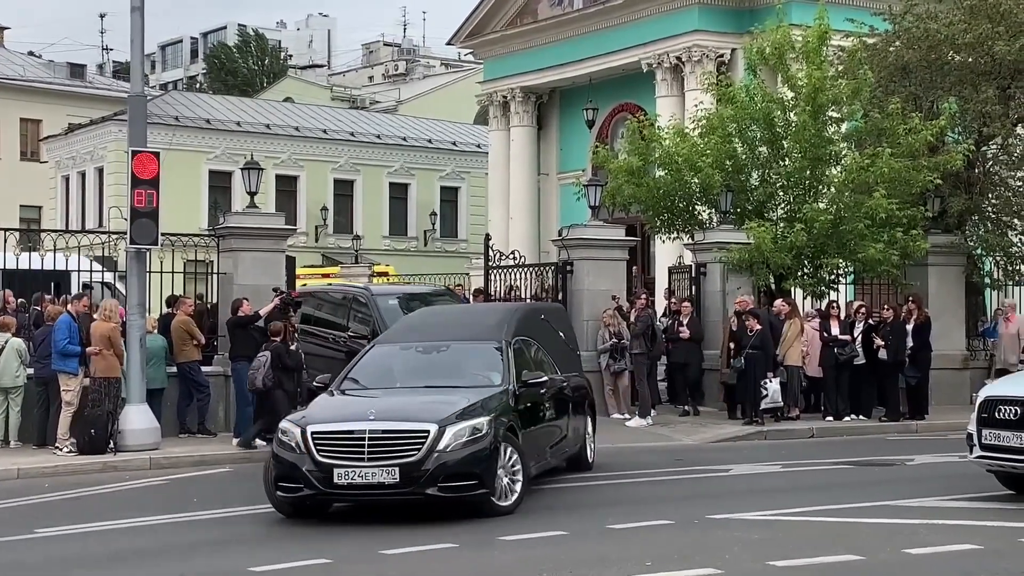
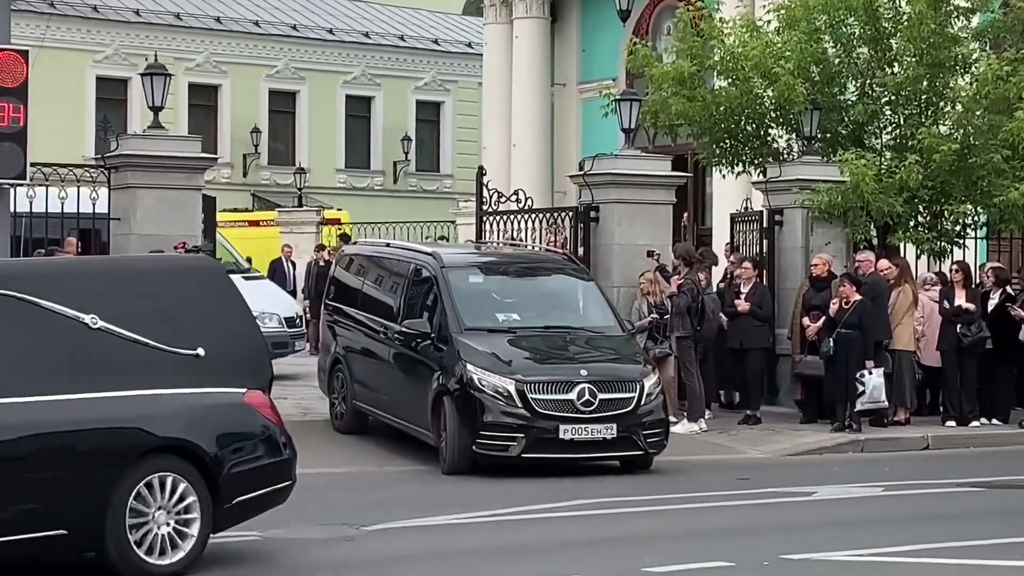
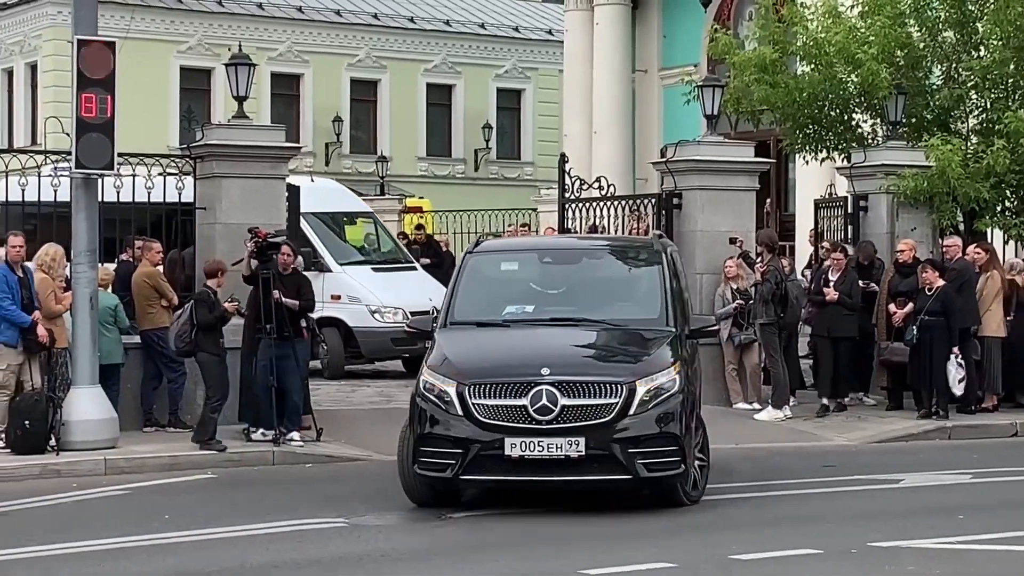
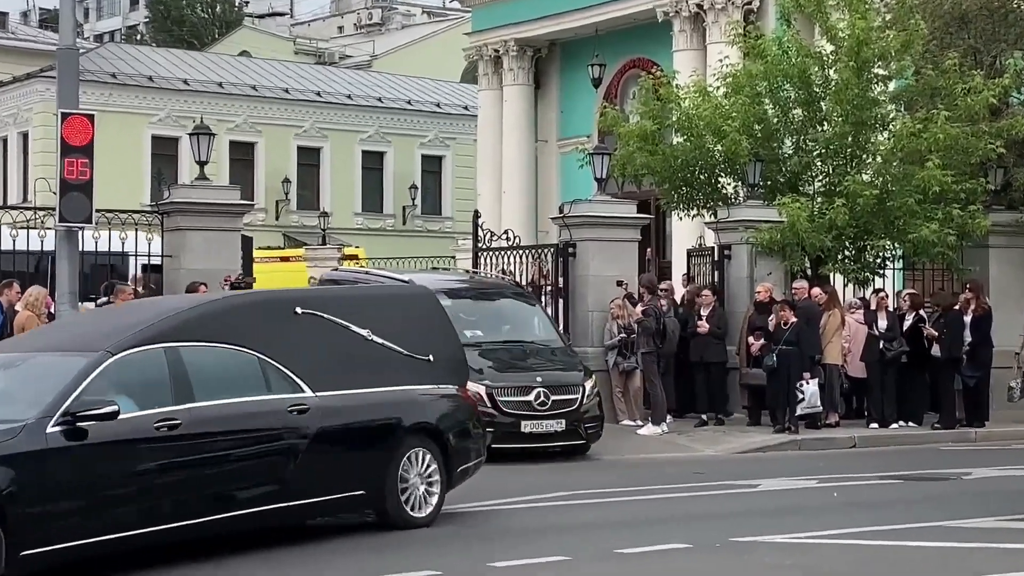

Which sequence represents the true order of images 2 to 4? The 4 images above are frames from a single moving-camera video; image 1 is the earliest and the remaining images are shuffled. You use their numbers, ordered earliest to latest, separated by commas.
4, 2, 3
